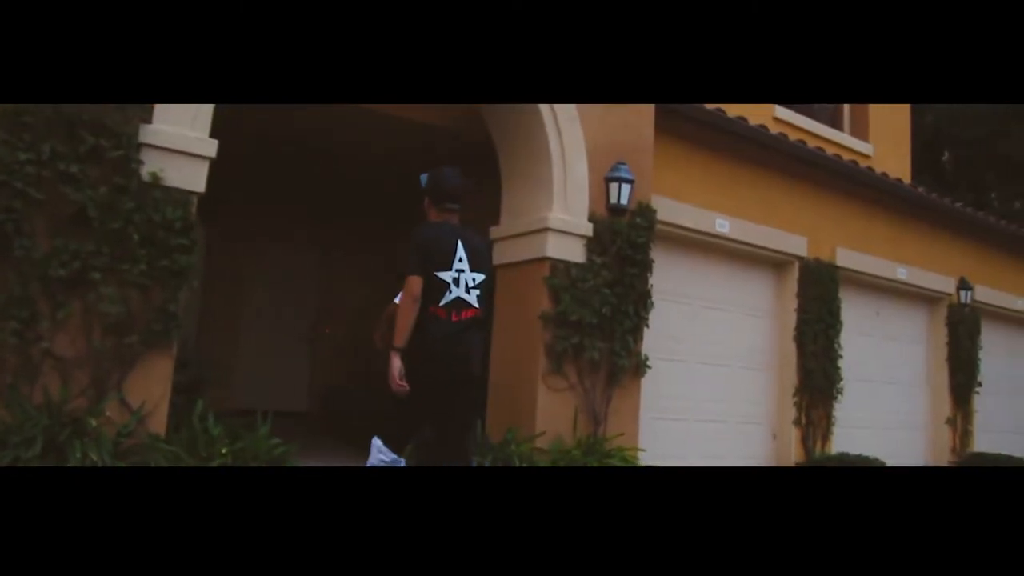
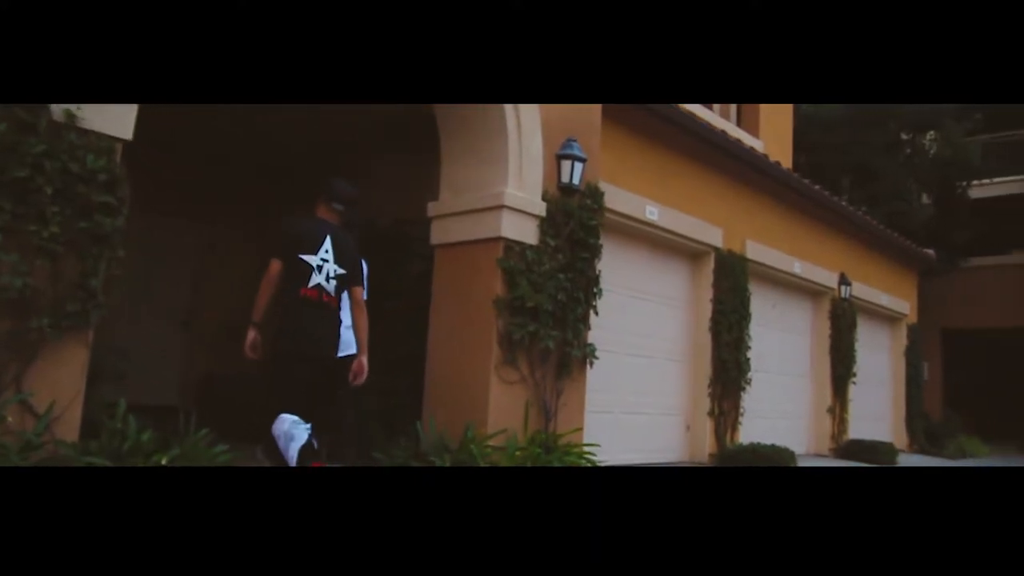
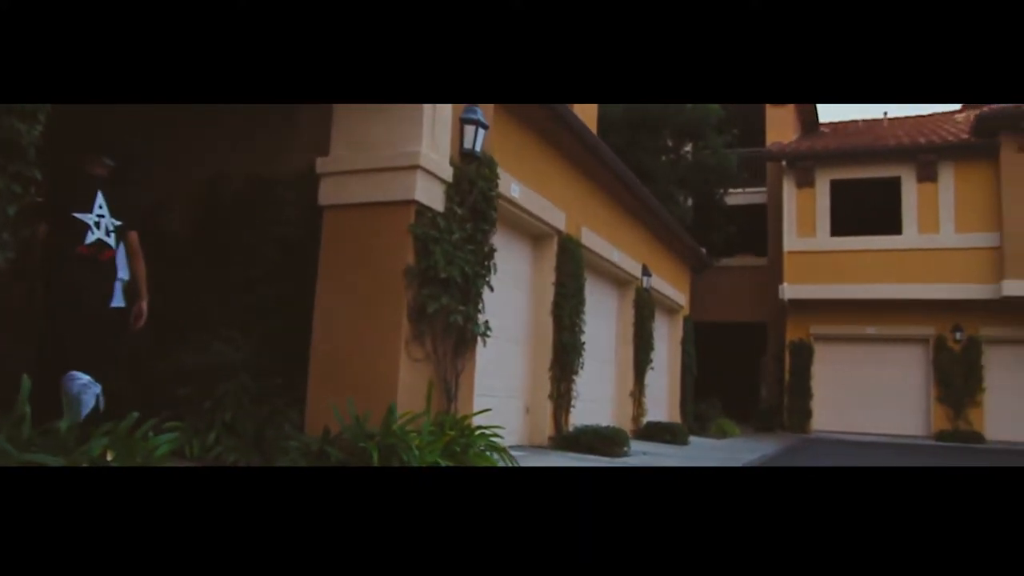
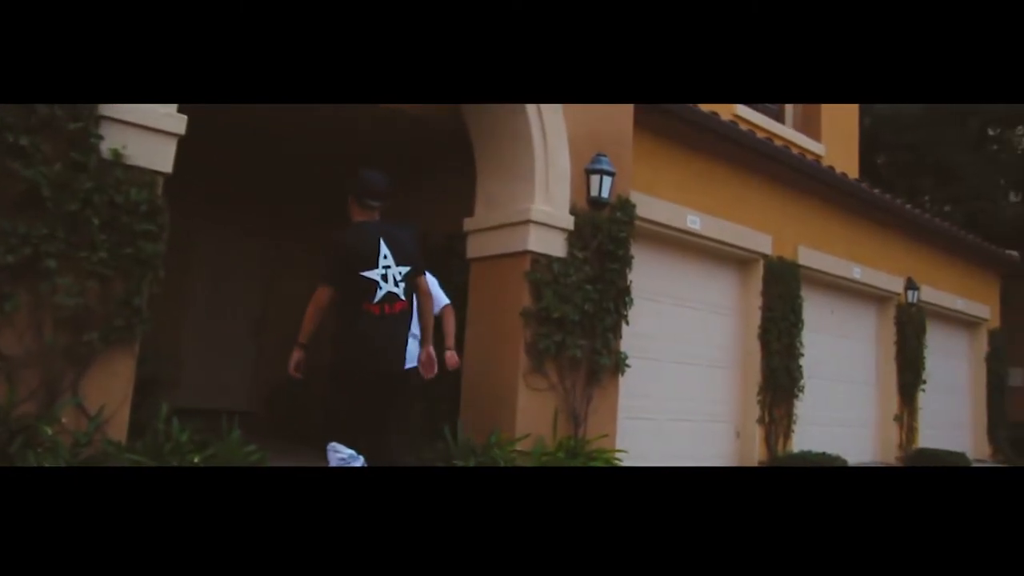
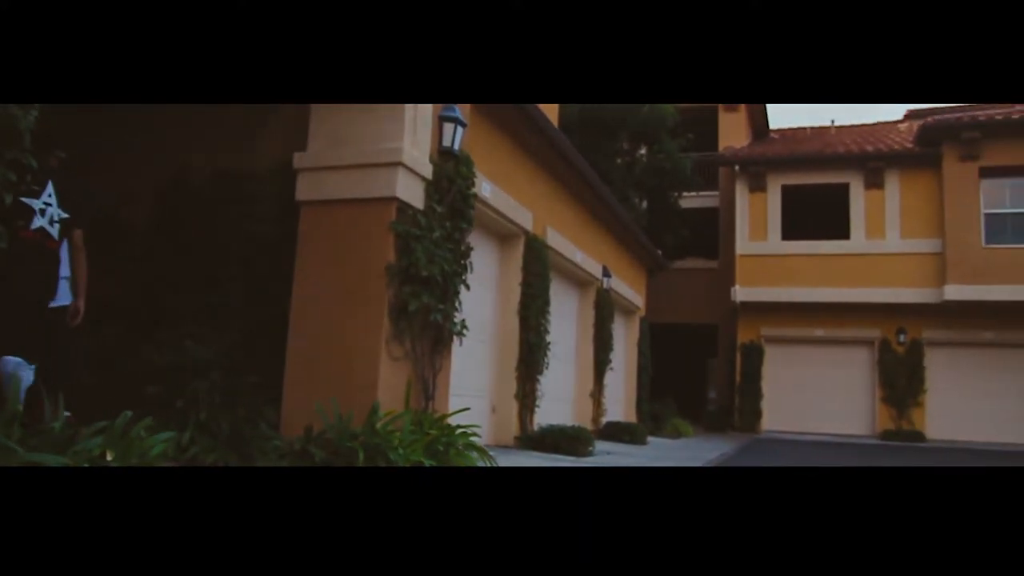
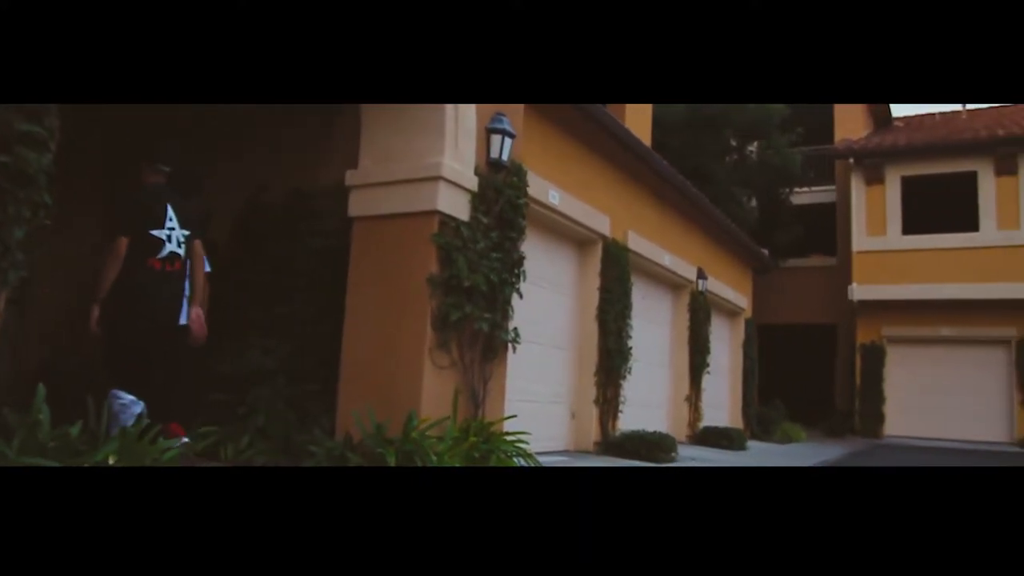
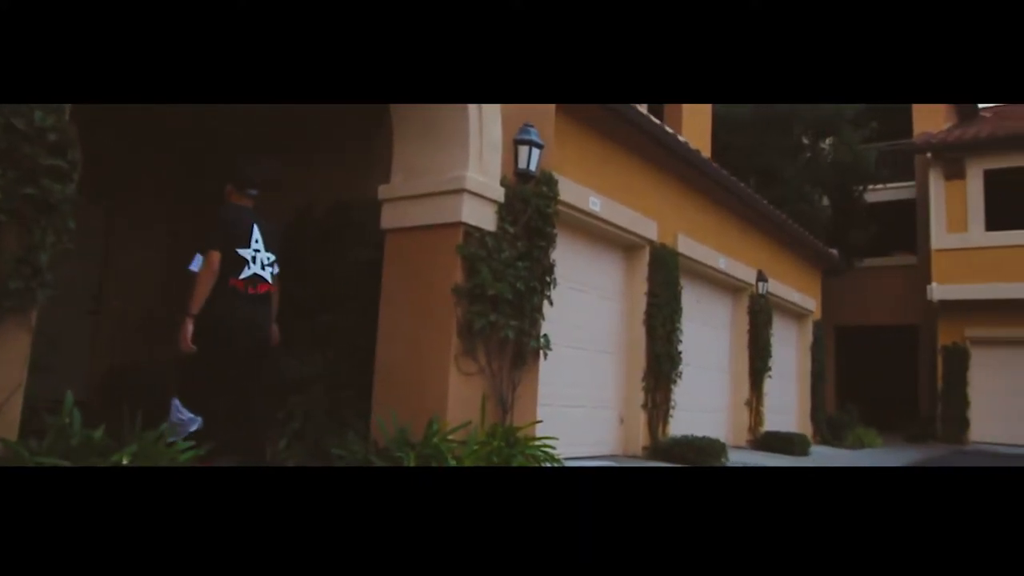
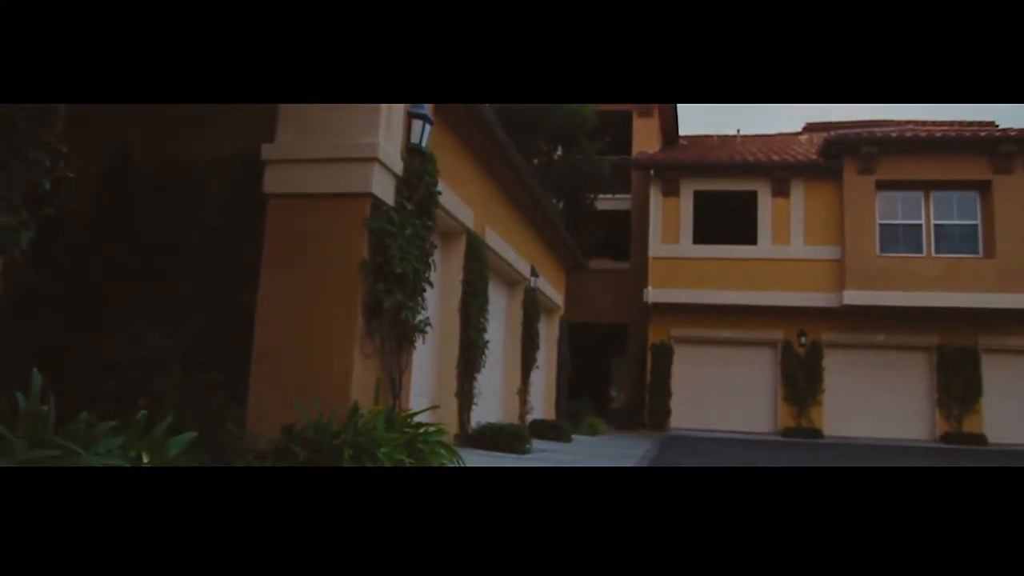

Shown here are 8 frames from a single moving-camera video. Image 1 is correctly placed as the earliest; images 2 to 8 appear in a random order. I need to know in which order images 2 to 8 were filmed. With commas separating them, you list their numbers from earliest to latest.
4, 2, 7, 6, 3, 5, 8
